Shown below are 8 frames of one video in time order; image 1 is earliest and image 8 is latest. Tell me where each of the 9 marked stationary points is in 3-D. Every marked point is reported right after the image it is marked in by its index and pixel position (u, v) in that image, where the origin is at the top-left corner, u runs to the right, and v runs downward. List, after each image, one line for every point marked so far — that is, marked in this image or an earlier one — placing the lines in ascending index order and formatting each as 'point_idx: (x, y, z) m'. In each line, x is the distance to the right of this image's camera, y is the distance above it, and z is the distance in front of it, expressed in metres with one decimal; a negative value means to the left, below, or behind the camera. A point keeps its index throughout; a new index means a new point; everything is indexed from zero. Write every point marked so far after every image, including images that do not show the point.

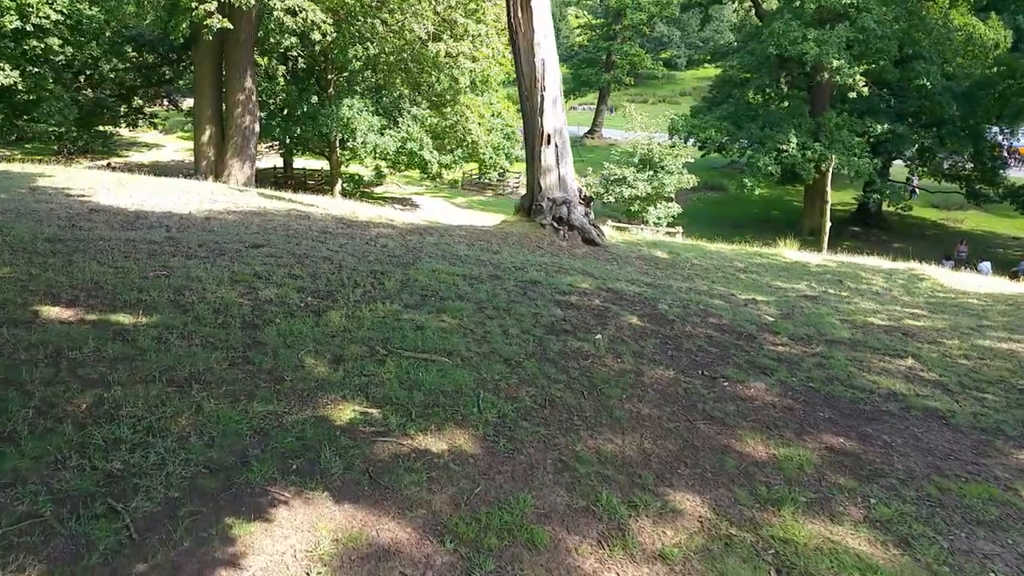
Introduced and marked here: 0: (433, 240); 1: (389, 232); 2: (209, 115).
0: (-0.8, +0.5, +8.7) m
1: (-1.3, +0.6, +8.8) m
2: (-6.5, +3.7, +18.3) m
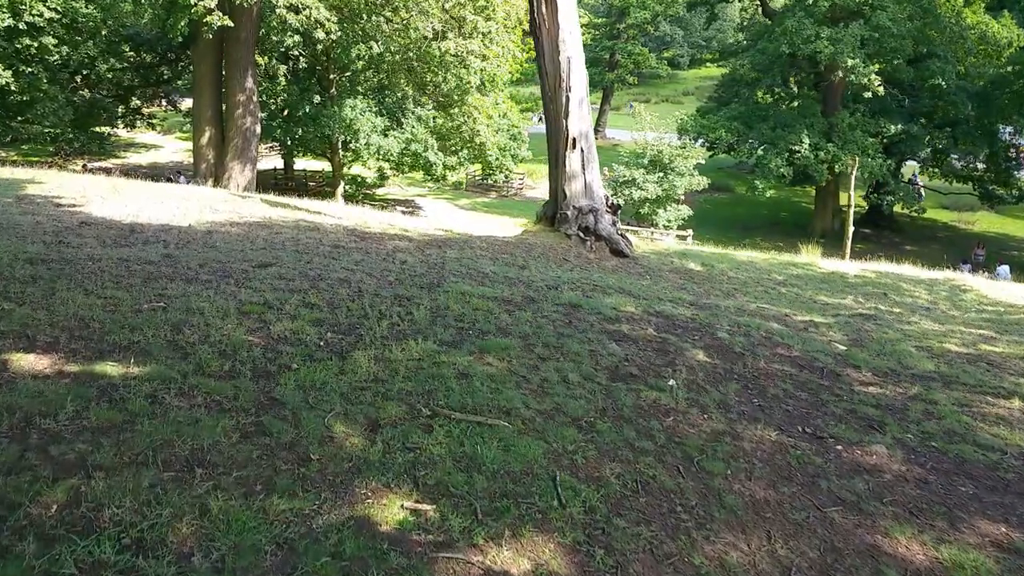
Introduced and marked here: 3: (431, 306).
0: (-0.6, +0.3, +8.0) m
1: (-1.0, +0.4, +8.1) m
2: (-6.2, +3.5, +17.6) m
3: (-0.5, -0.1, +5.1) m
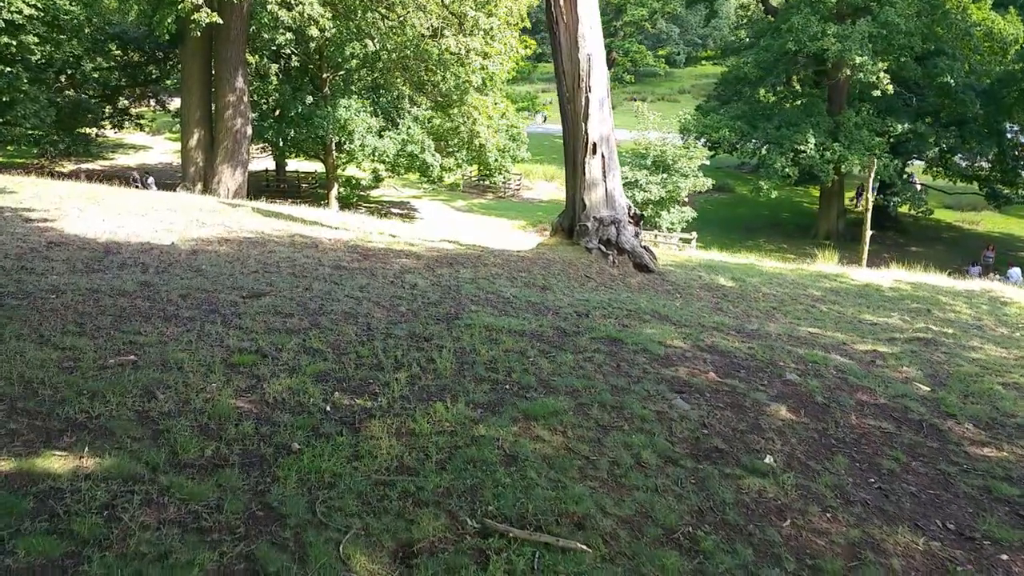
0: (-0.4, +0.1, +7.2) m
1: (-0.9, +0.2, +7.3) m
2: (-6.1, +3.3, +16.8) m
3: (-0.3, -0.3, +4.3) m
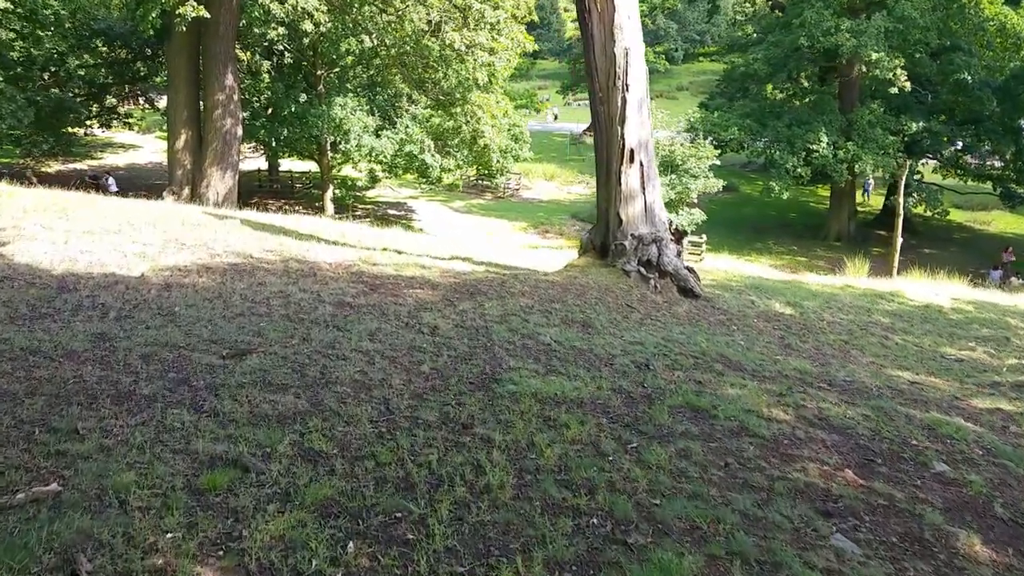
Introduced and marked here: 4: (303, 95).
0: (-0.1, -0.2, +6.1) m
1: (-0.6, -0.1, +6.2) m
2: (-6.0, +3.1, +15.6) m
3: (0.0, -0.6, +3.2) m
4: (-4.7, +4.3, +19.2) m
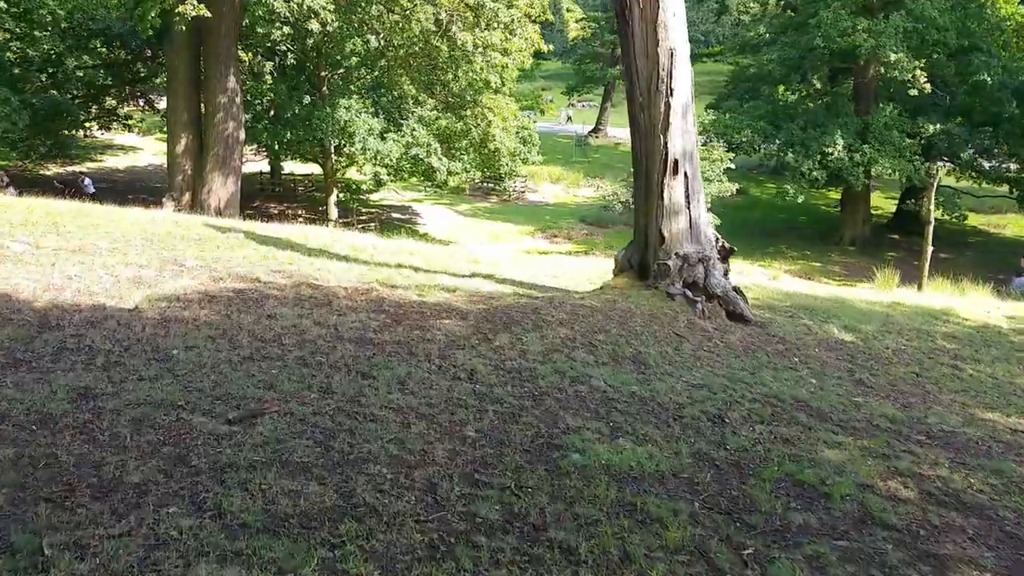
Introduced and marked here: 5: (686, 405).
0: (+0.1, -0.4, +5.4) m
1: (-0.3, -0.3, +5.5) m
2: (-5.7, +2.9, +14.9) m
3: (+0.3, -0.8, +2.5) m
4: (-4.4, +4.1, +18.5) m
5: (+0.9, -0.6, +4.5) m
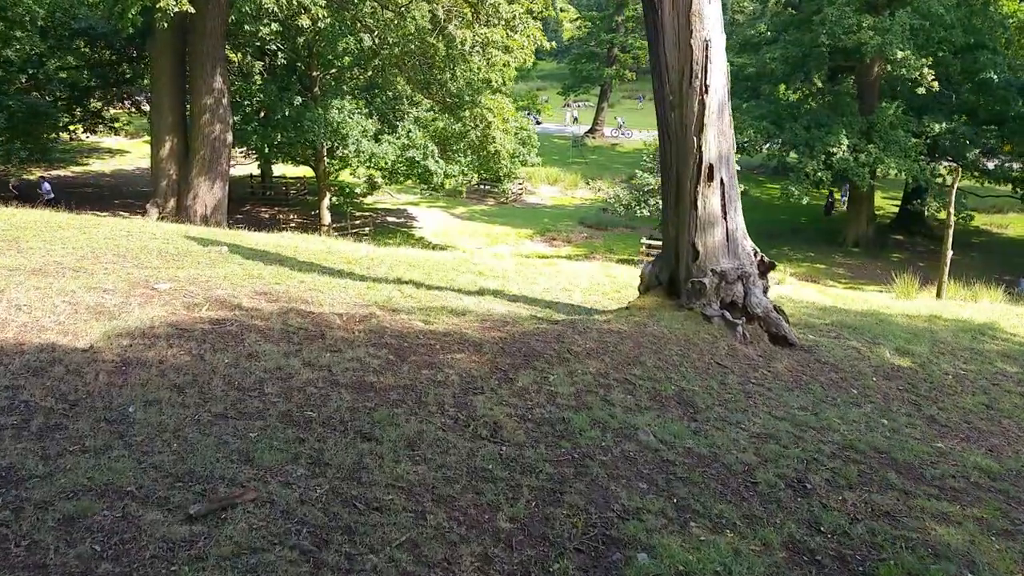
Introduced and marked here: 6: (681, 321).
0: (+0.3, -0.5, +4.6) m
1: (-0.2, -0.4, +4.7) m
2: (-5.6, +2.7, +14.0) m
3: (+0.4, -1.0, +1.7) m
4: (-4.4, +3.9, +17.7) m
5: (+1.1, -0.8, +3.7) m
6: (+1.2, -0.2, +6.3) m
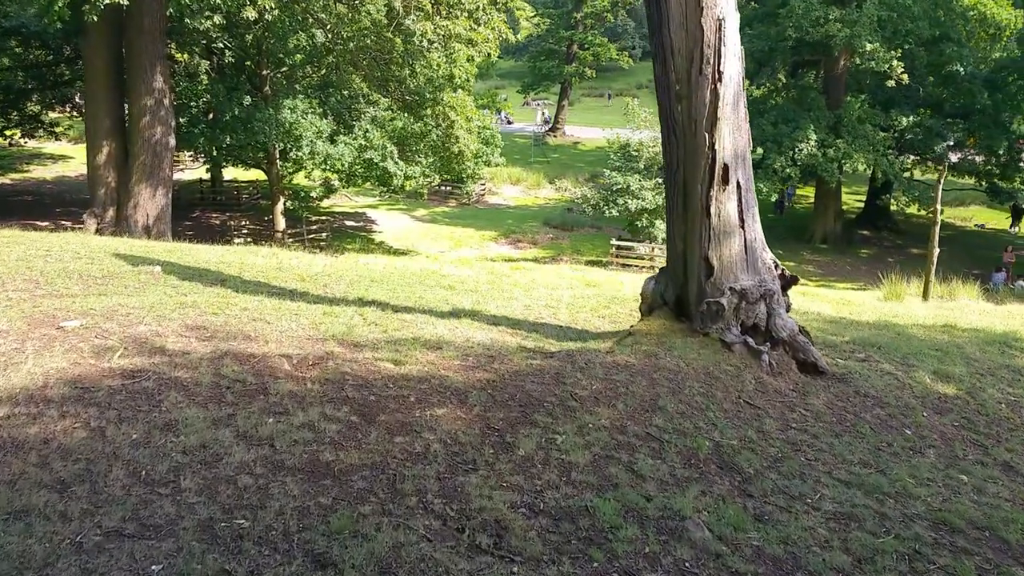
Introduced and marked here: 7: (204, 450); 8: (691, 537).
0: (+0.3, -0.7, +3.6) m
1: (-0.2, -0.6, +3.7) m
2: (-6.1, +2.4, +12.8) m
3: (+0.5, -1.1, +0.7) m
4: (-5.1, +3.6, +16.5) m
5: (+1.1, -0.9, +2.7) m
6: (+1.1, -0.4, +5.3) m
7: (-1.2, -0.6, +3.2) m
8: (+0.6, -0.8, +2.9) m
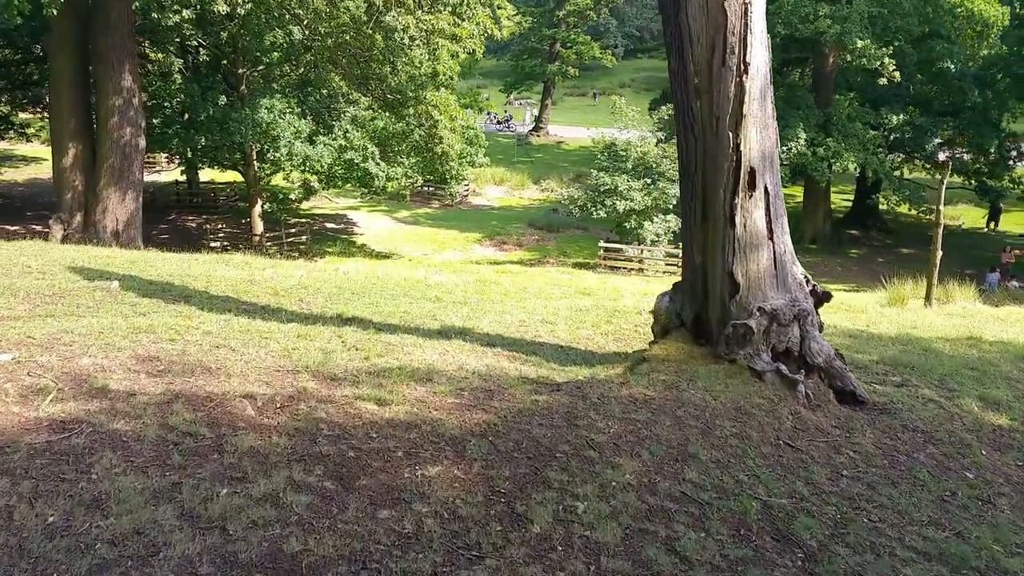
0: (+0.3, -0.8, +2.9) m
1: (-0.2, -0.7, +3.0) m
2: (-6.3, +2.2, +12.0) m
3: (+0.7, -1.2, 0.0) m
4: (-5.4, +3.5, +15.7) m
5: (+1.2, -1.0, +2.1) m
6: (+1.1, -0.5, +4.7) m
7: (-1.1, -0.7, +2.5) m
8: (+0.7, -1.0, +2.2) m
